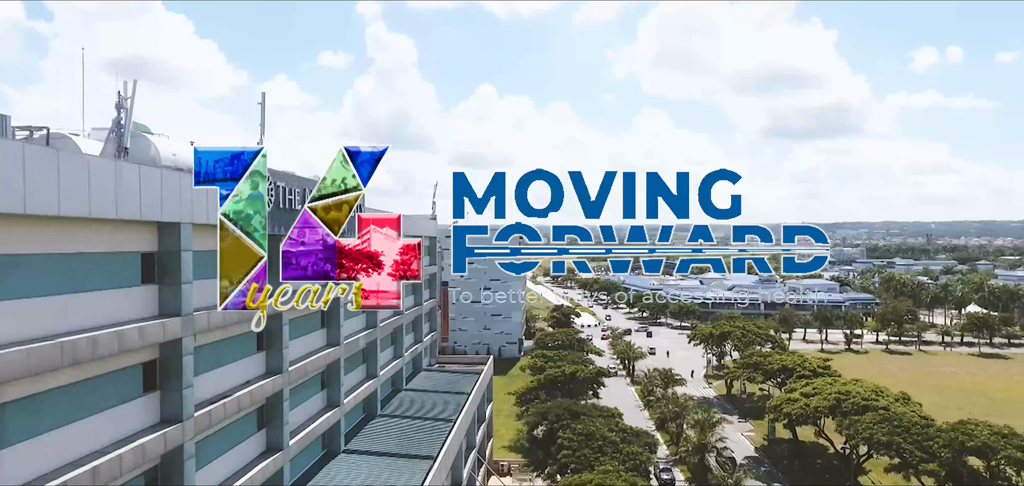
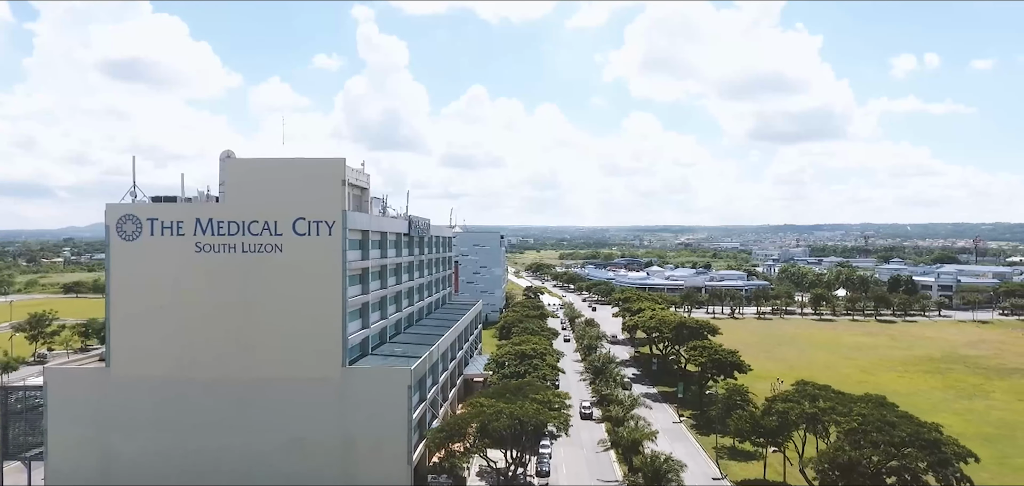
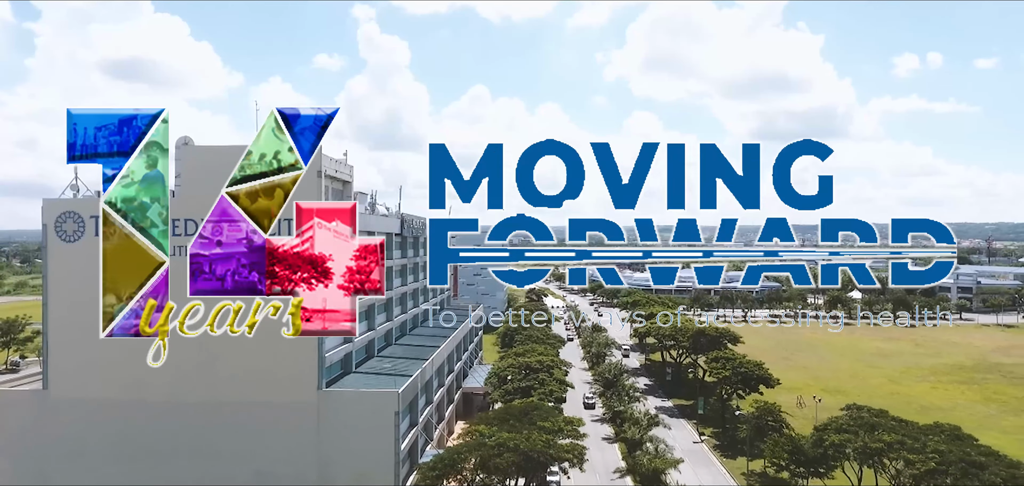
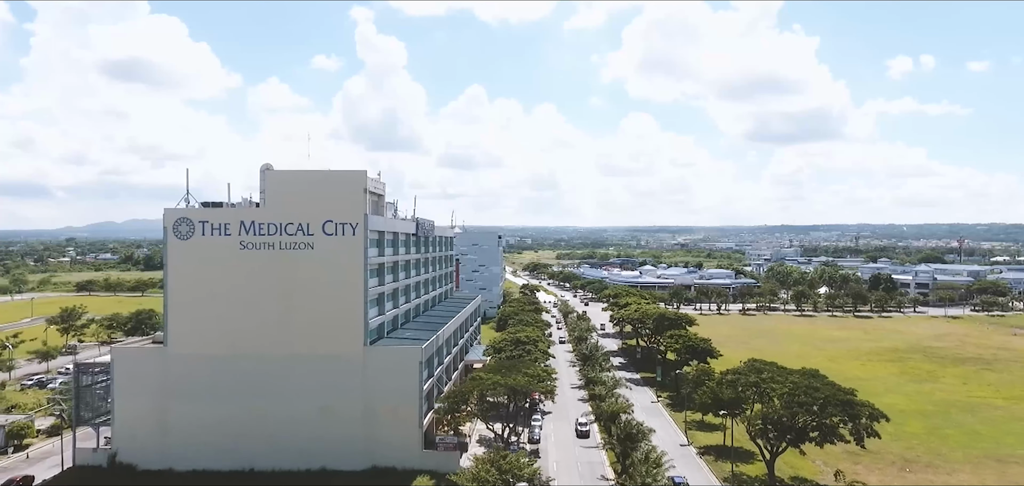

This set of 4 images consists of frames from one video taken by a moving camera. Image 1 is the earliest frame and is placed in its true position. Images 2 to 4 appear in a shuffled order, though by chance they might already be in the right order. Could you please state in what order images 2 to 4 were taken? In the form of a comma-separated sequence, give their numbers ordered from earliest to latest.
3, 2, 4
